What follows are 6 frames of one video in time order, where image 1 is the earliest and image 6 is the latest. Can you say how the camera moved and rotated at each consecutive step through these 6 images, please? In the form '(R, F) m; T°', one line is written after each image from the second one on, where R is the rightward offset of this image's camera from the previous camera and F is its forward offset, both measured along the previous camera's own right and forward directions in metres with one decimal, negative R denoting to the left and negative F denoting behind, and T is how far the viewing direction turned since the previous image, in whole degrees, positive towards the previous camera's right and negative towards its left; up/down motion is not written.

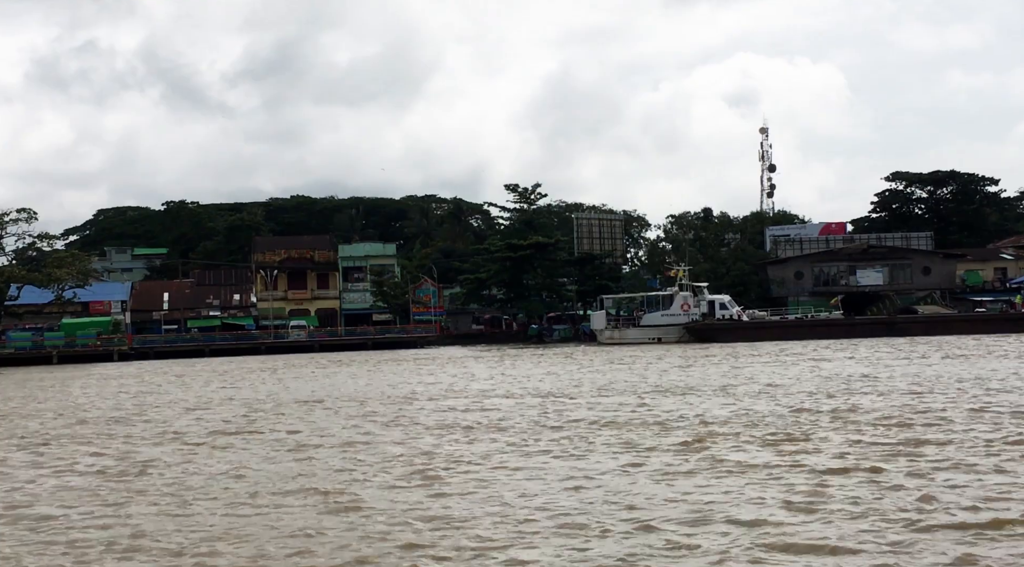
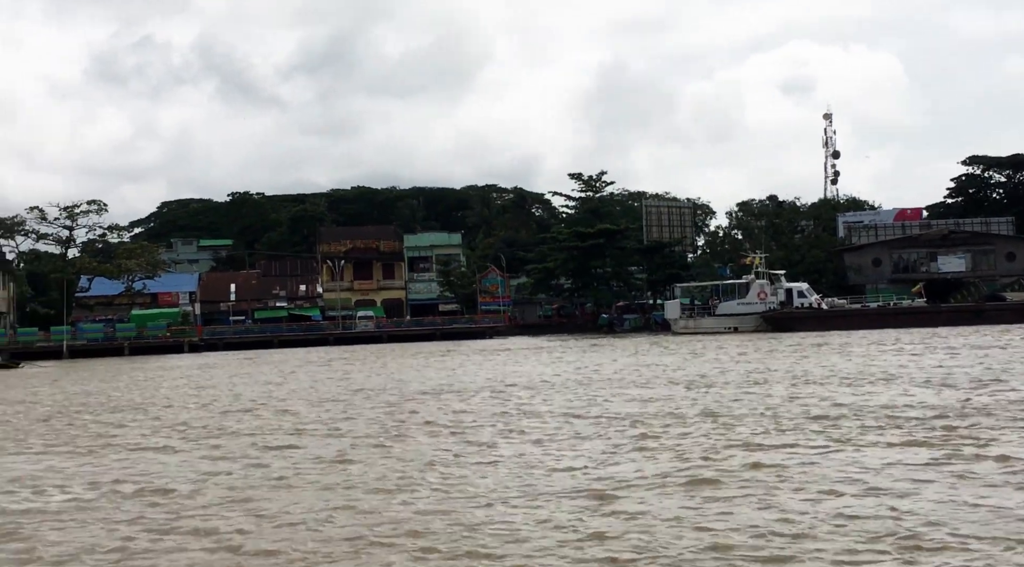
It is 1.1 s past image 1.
(-0.7, +0.6) m; -2°
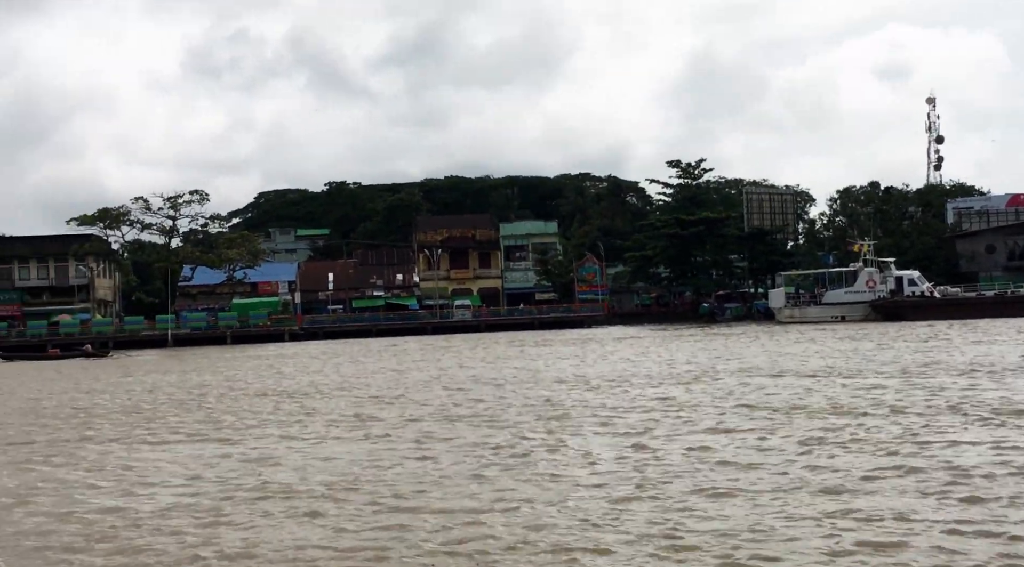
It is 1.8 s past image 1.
(-0.4, +0.4) m; -4°
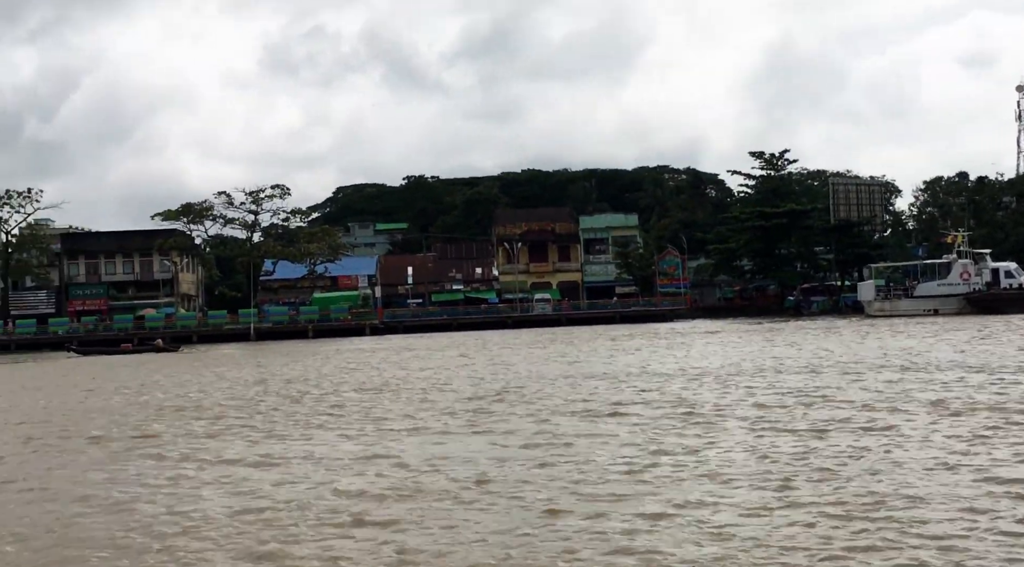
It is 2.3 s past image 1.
(-0.3, +0.4) m; -3°
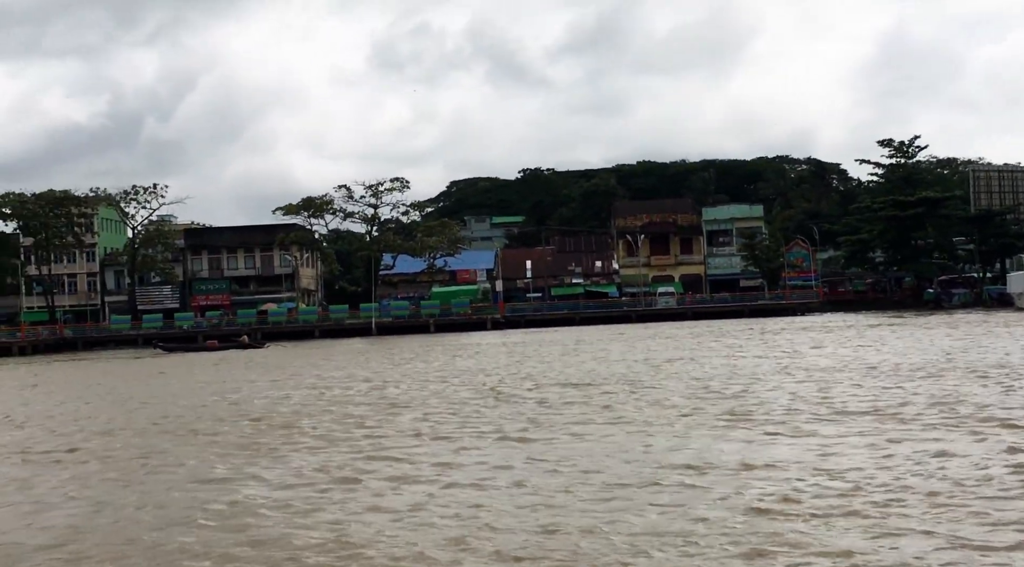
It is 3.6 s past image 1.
(-0.8, +0.9) m; -5°
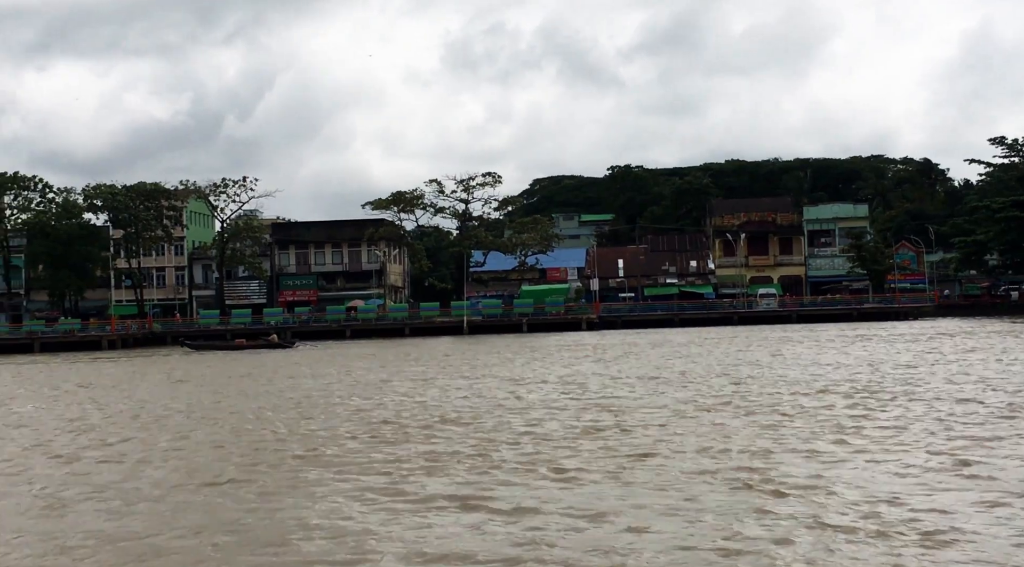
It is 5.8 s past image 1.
(-1.0, +1.5) m; -3°
